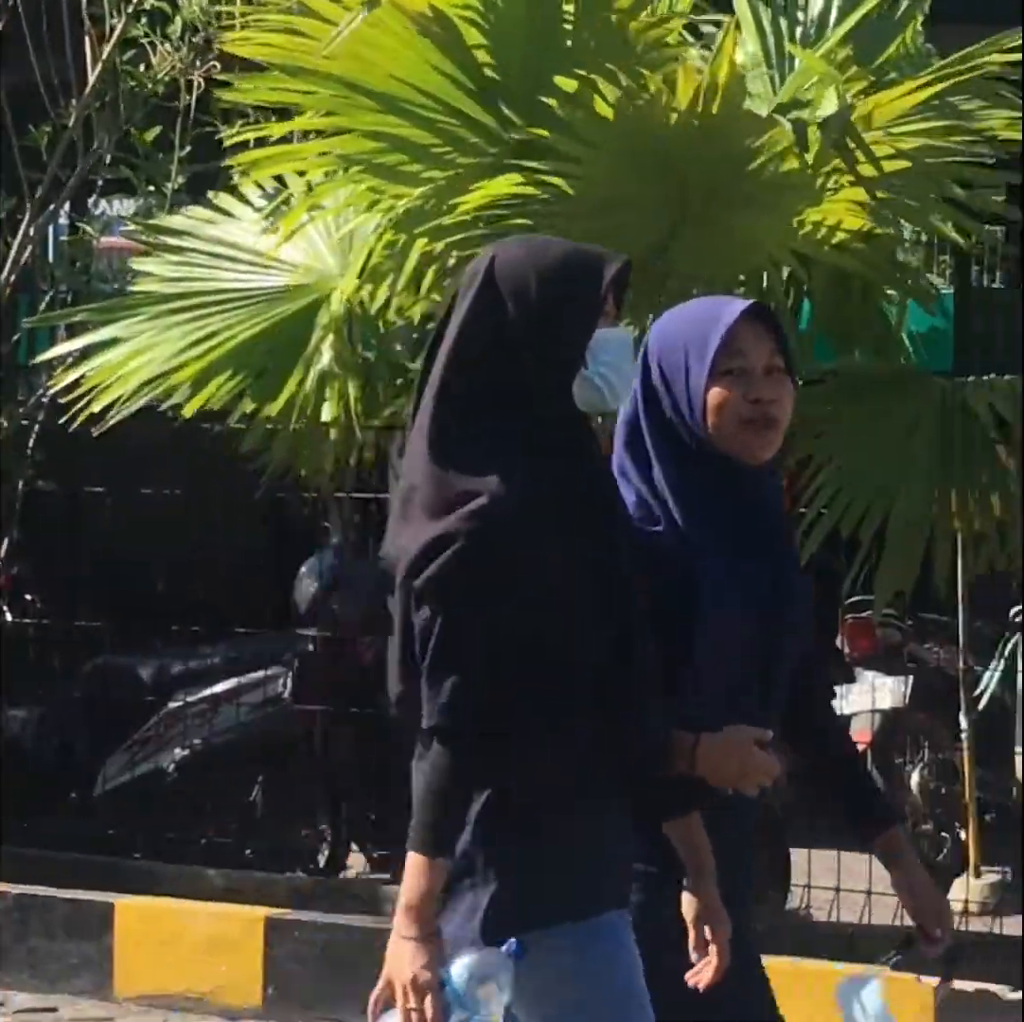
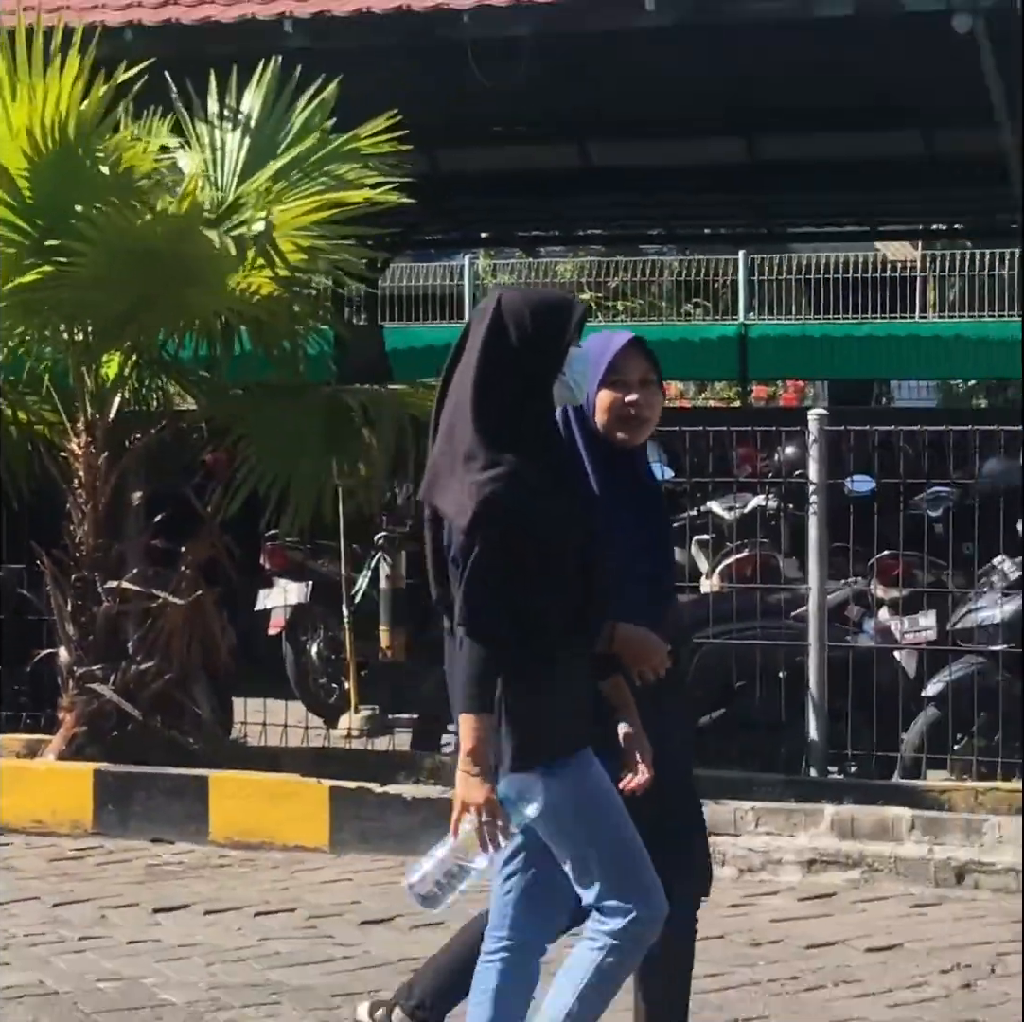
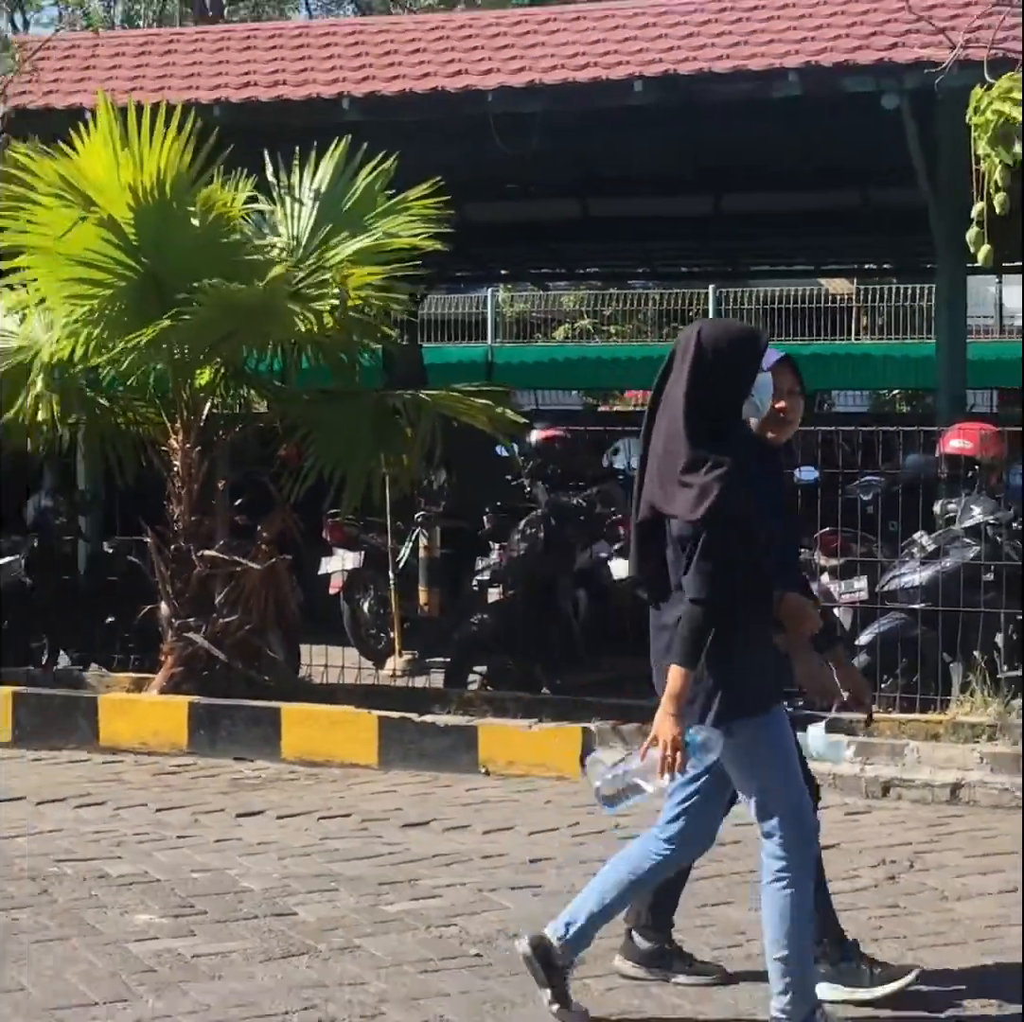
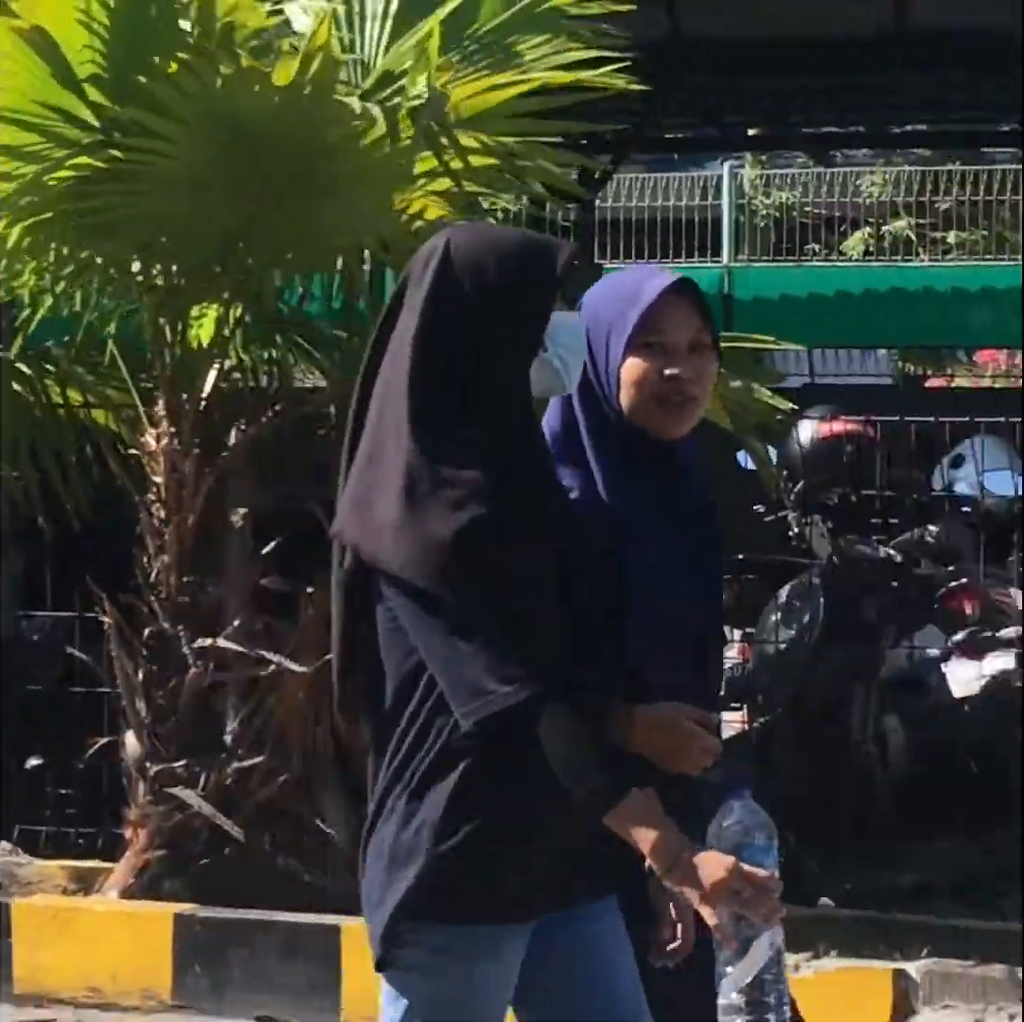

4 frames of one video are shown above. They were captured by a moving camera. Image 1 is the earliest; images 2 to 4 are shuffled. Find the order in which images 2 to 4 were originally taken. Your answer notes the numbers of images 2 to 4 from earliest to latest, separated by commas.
4, 2, 3
